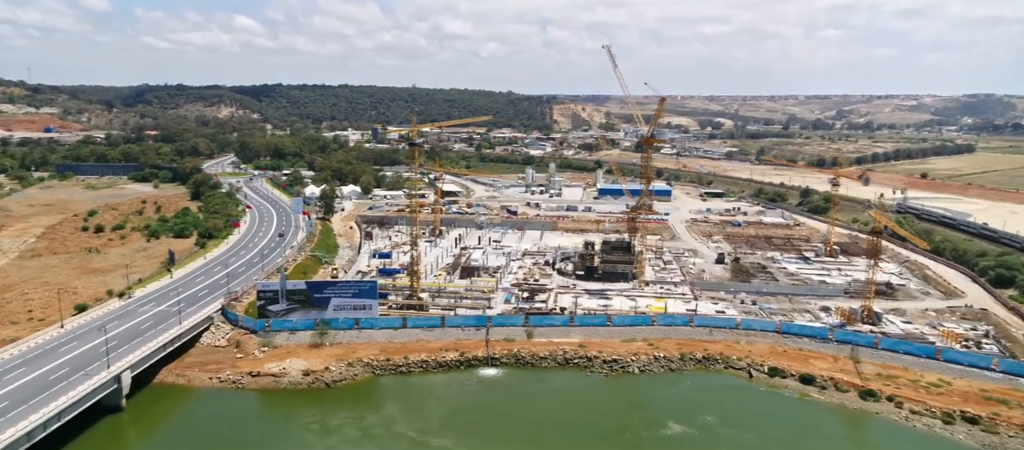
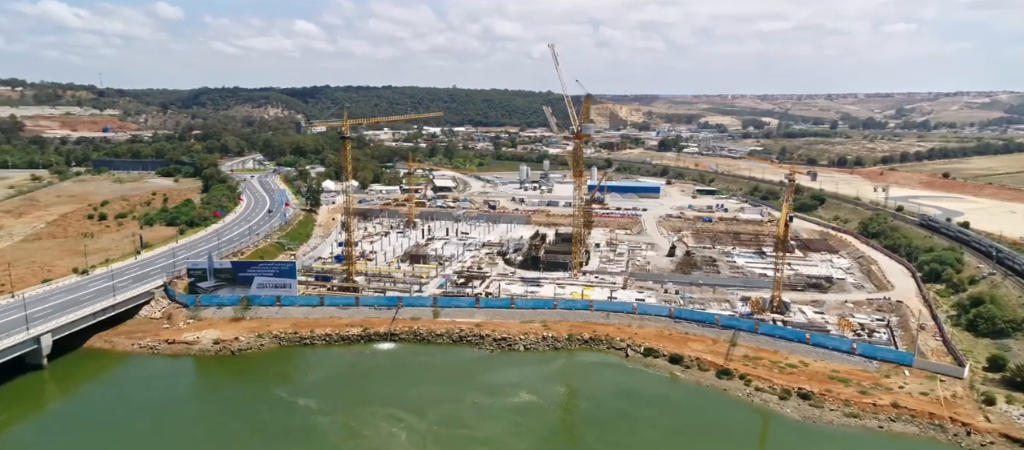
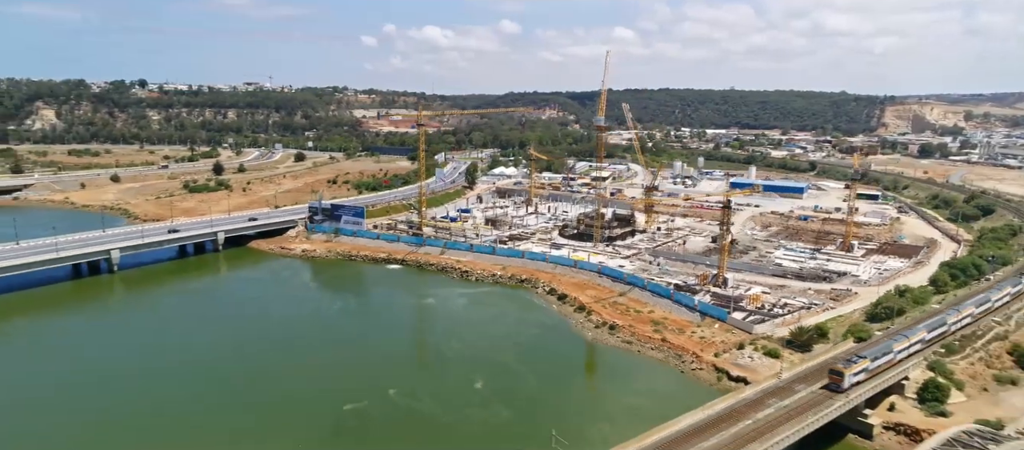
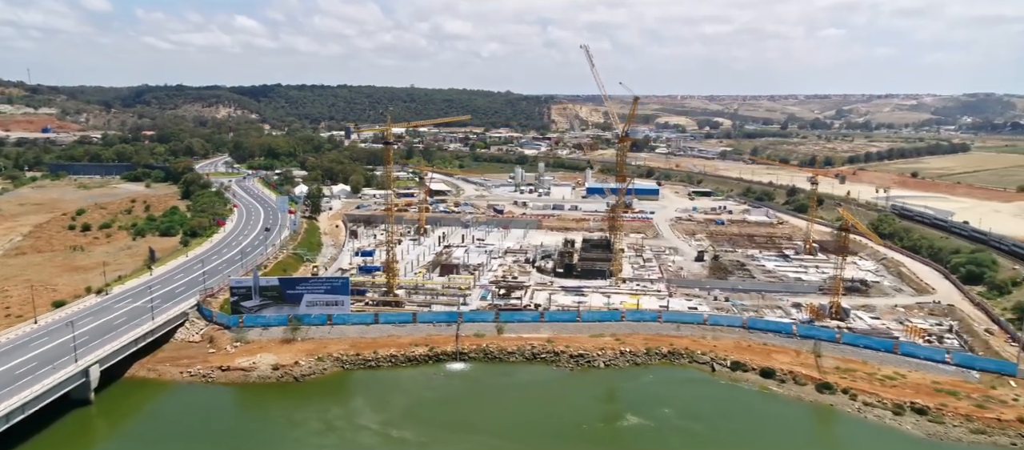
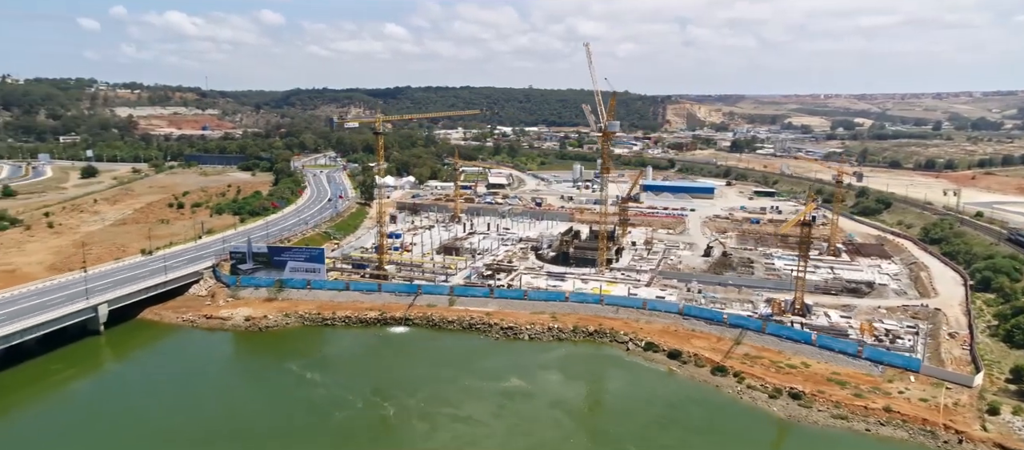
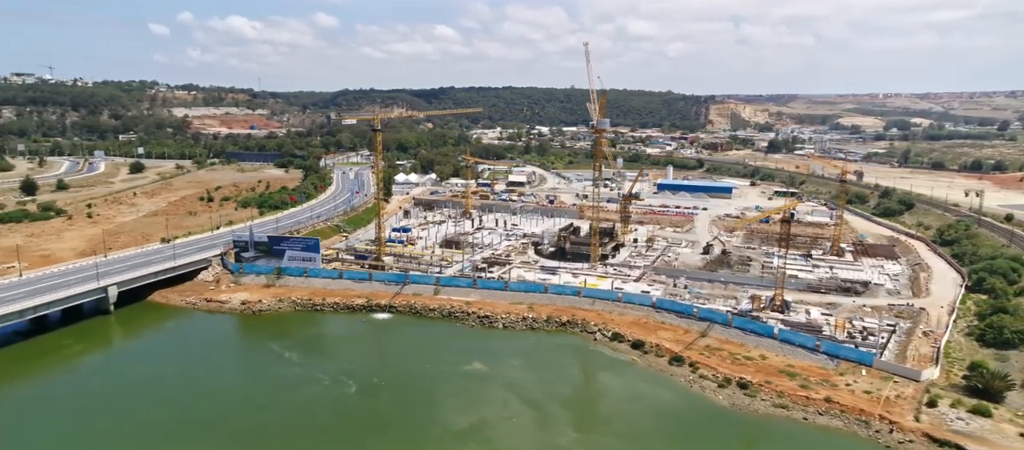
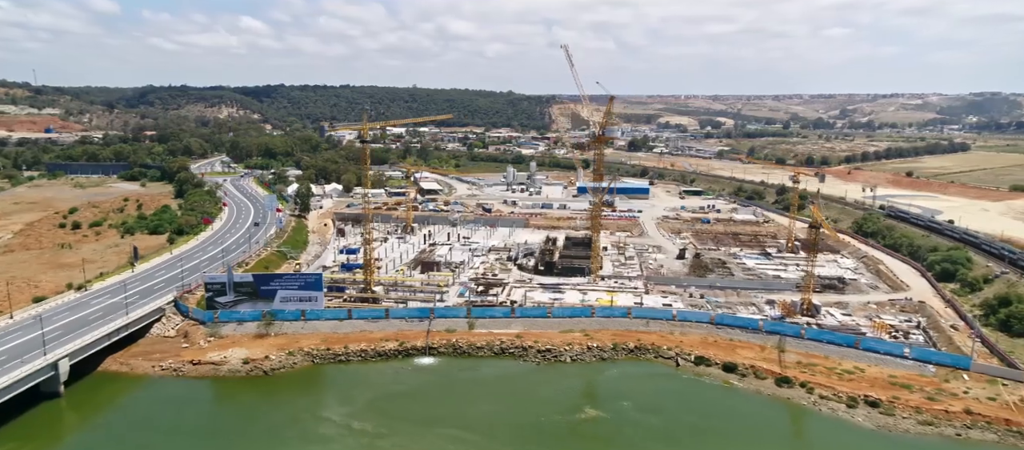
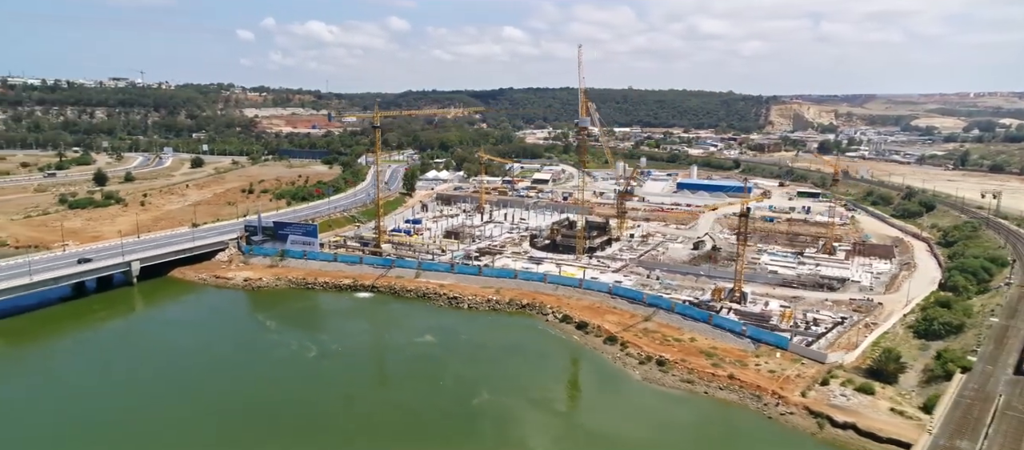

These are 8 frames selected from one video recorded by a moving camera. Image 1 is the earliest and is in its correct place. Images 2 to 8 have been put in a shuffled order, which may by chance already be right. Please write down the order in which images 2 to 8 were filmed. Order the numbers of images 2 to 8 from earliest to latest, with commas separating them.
4, 7, 2, 5, 6, 8, 3
